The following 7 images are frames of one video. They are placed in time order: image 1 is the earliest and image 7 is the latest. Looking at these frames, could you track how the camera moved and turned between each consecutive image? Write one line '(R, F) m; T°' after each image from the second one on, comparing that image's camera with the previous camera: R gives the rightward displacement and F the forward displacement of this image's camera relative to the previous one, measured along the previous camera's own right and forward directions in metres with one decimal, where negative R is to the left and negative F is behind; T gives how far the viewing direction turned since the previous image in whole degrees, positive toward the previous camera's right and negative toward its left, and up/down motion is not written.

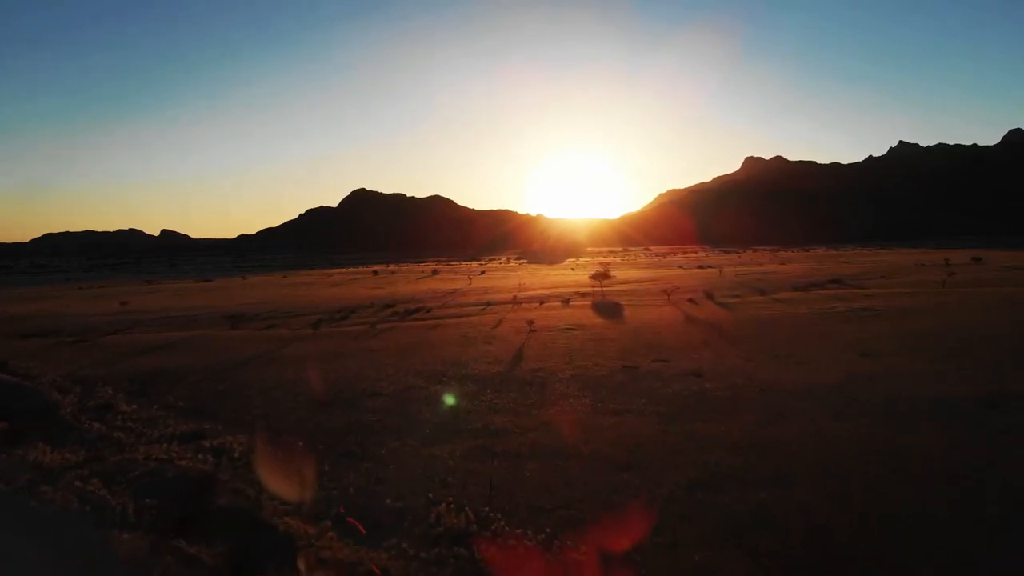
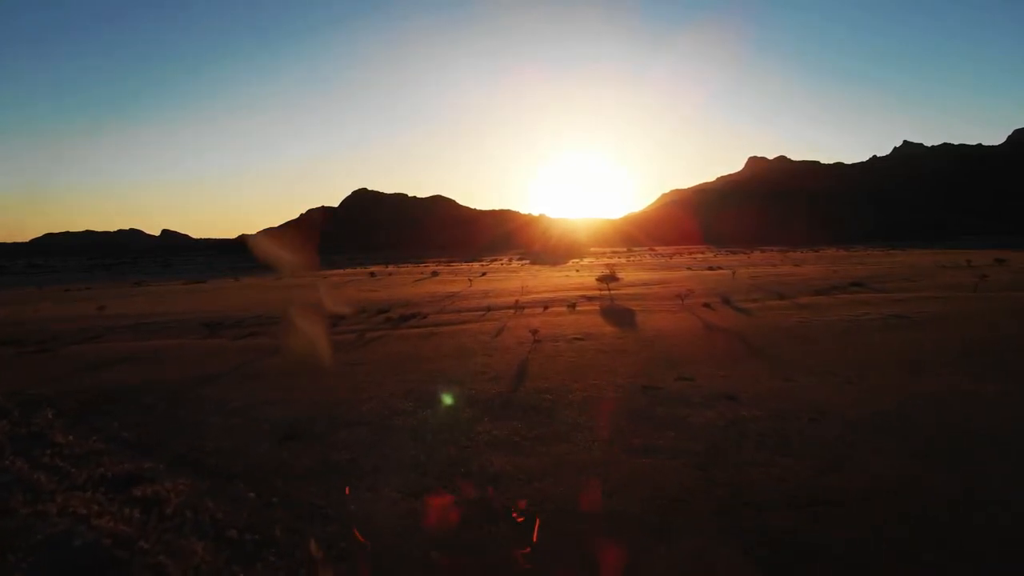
(0.0, +2.7) m; 0°
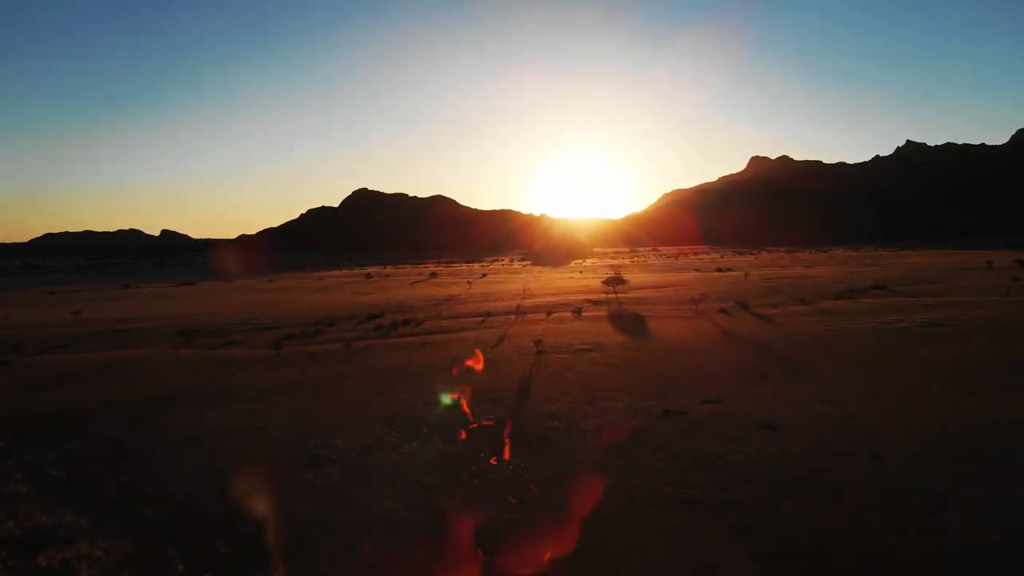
(0.0, +2.4) m; 0°
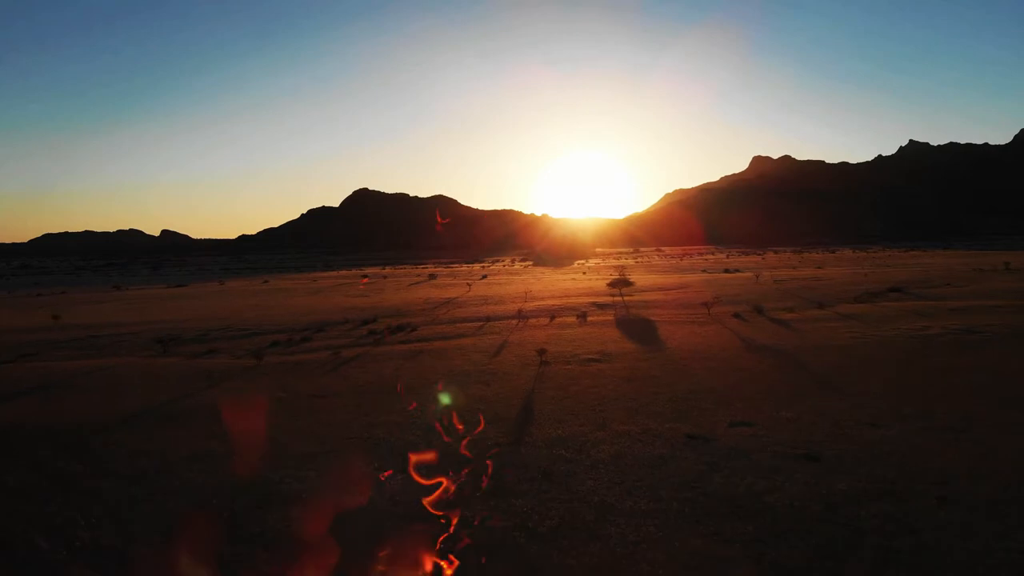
(0.0, +1.9) m; 0°
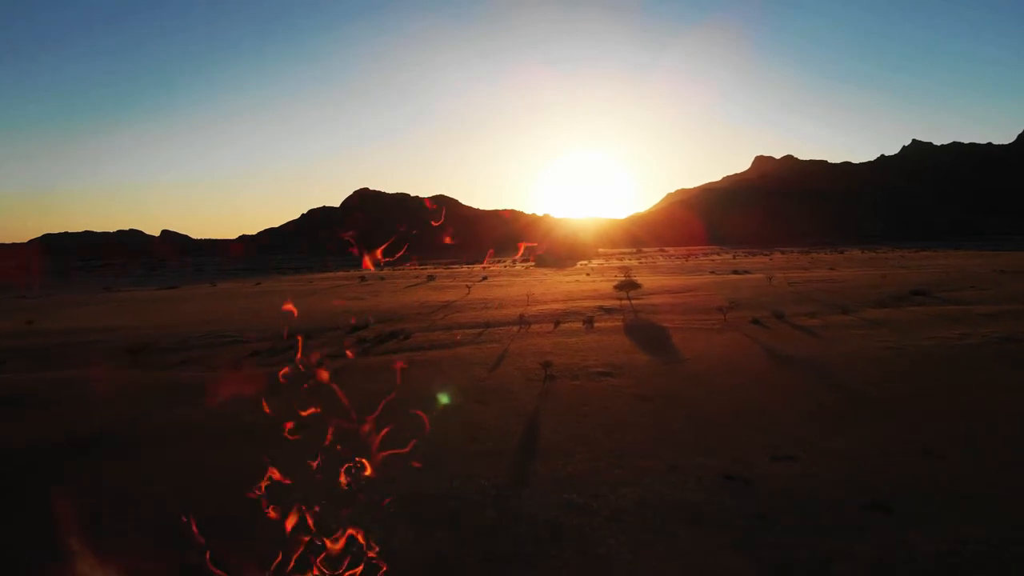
(0.0, +2.1) m; 0°
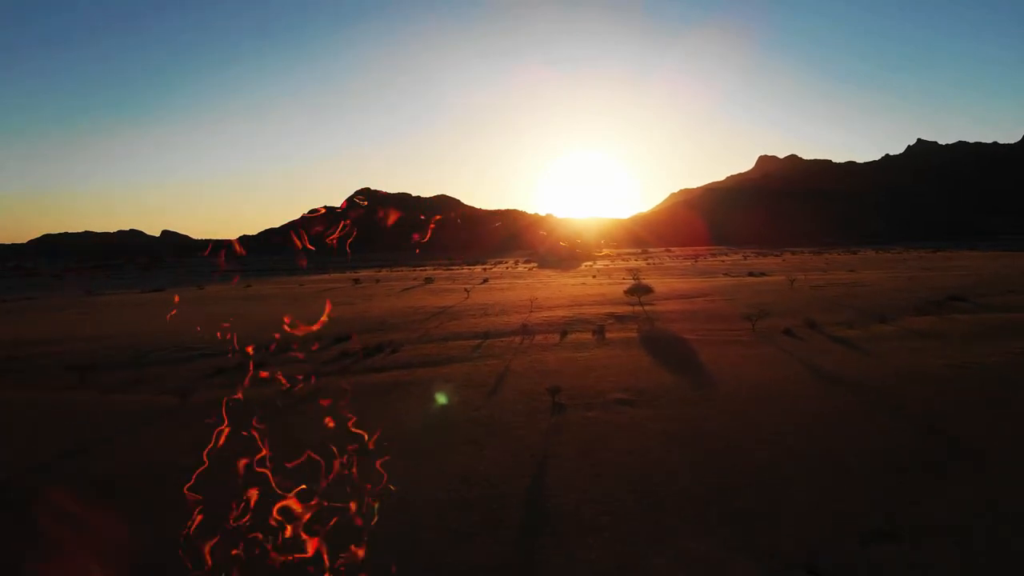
(0.0, +3.1) m; 0°
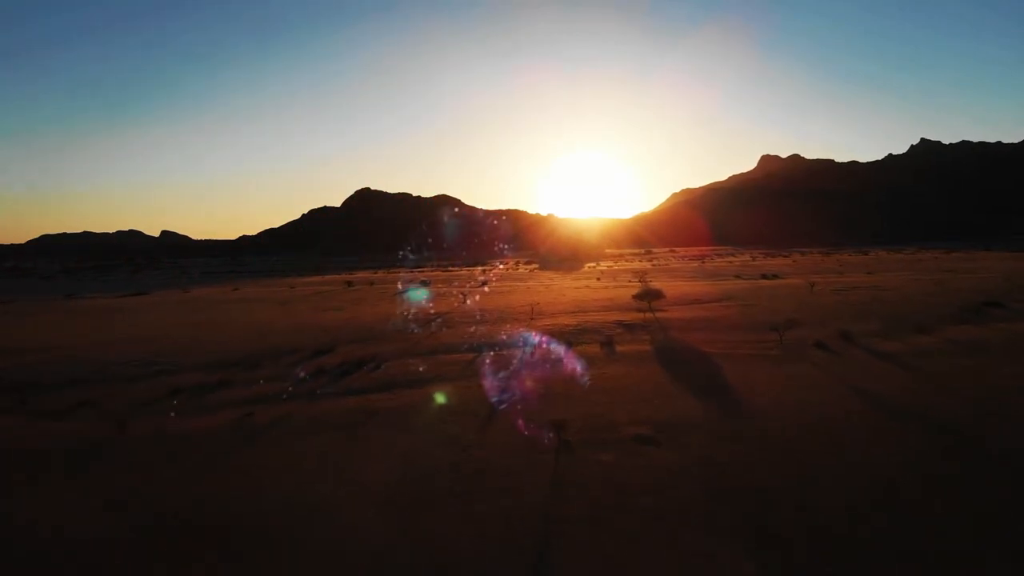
(+0.1, +2.7) m; 0°
